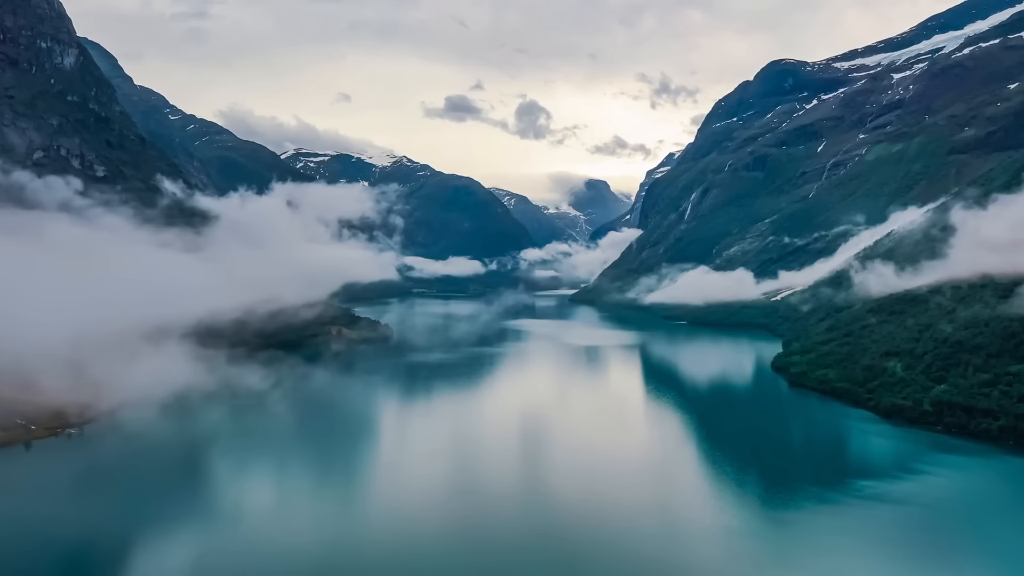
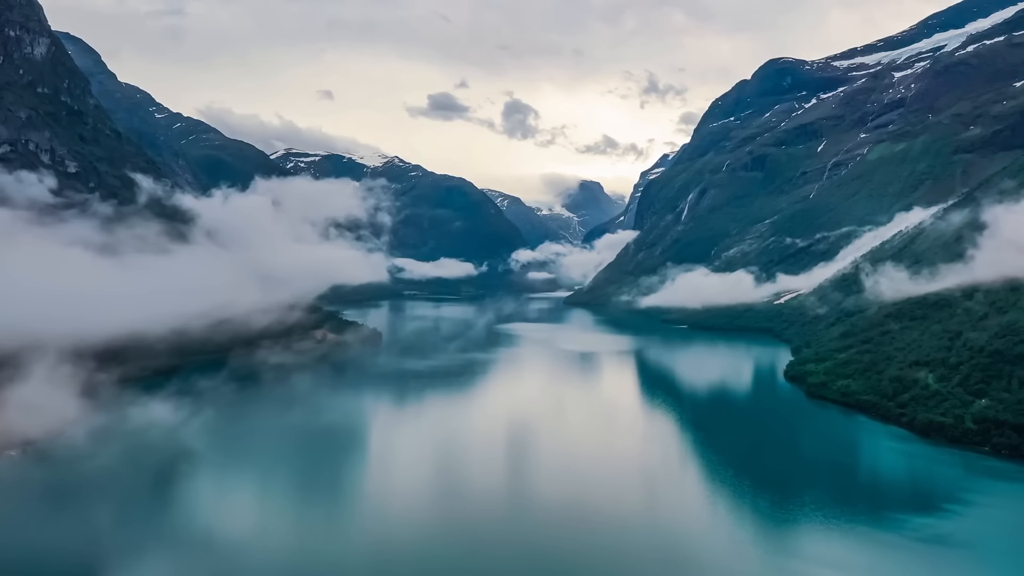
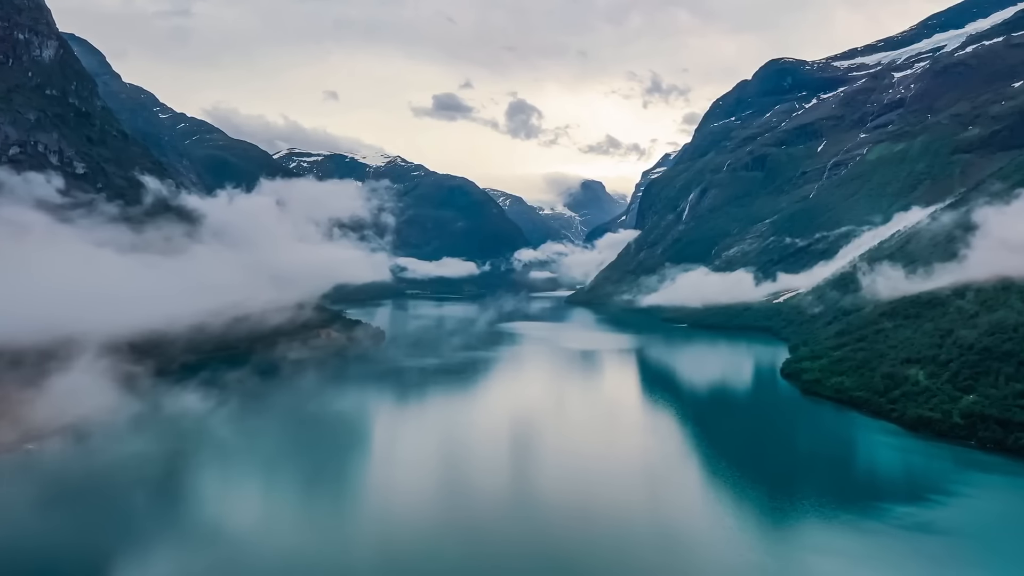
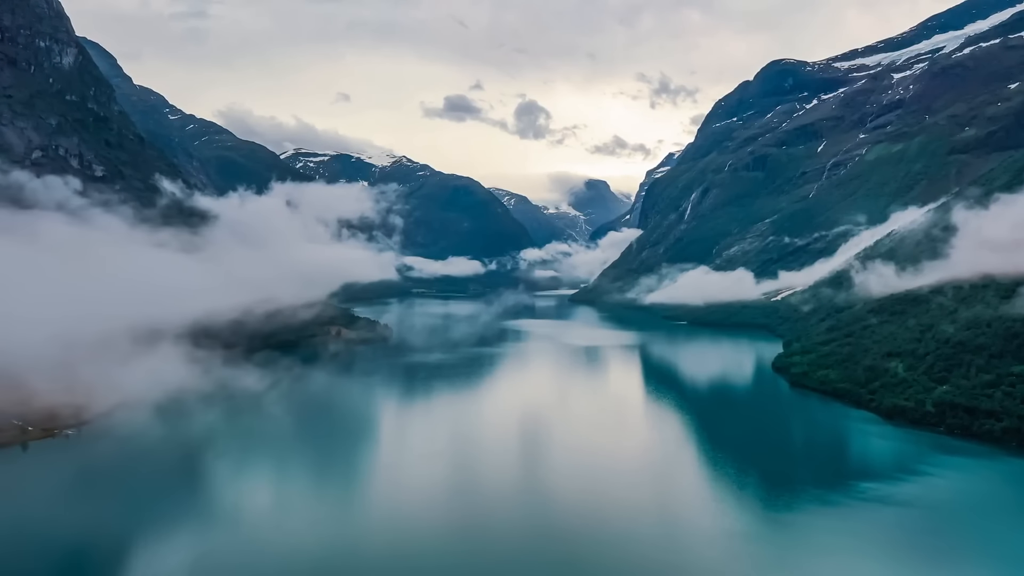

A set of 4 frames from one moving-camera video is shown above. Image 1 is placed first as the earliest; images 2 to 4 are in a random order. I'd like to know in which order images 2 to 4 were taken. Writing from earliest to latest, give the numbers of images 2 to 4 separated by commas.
4, 3, 2
